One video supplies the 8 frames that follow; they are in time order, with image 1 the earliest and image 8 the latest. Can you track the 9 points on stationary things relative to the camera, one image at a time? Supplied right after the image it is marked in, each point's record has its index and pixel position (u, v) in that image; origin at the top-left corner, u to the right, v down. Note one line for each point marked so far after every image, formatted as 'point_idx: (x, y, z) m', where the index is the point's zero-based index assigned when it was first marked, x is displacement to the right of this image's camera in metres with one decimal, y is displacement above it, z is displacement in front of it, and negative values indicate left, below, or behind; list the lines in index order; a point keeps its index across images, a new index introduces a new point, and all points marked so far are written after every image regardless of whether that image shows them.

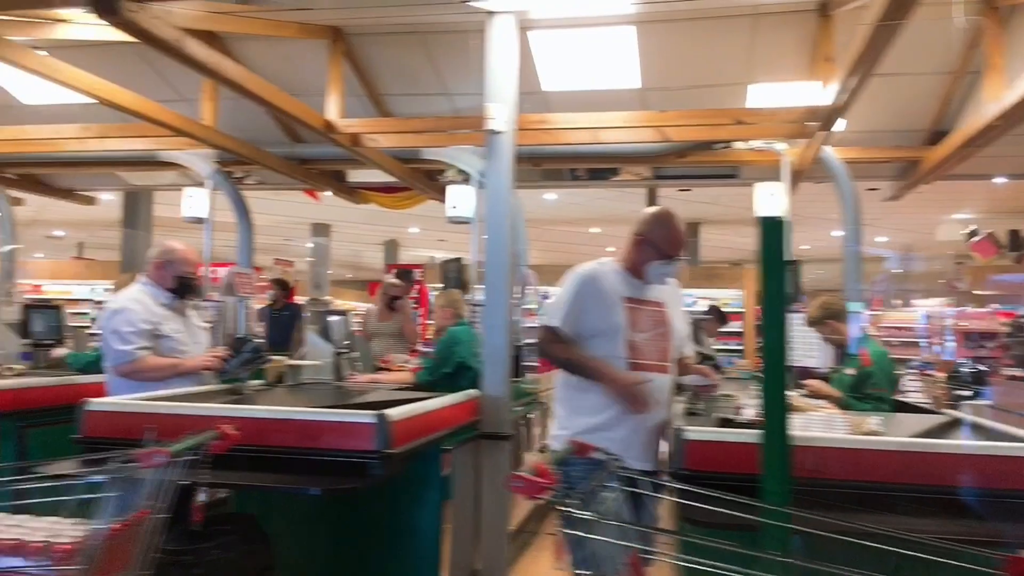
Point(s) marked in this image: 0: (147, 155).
0: (-2.7, +1.0, +6.0) m
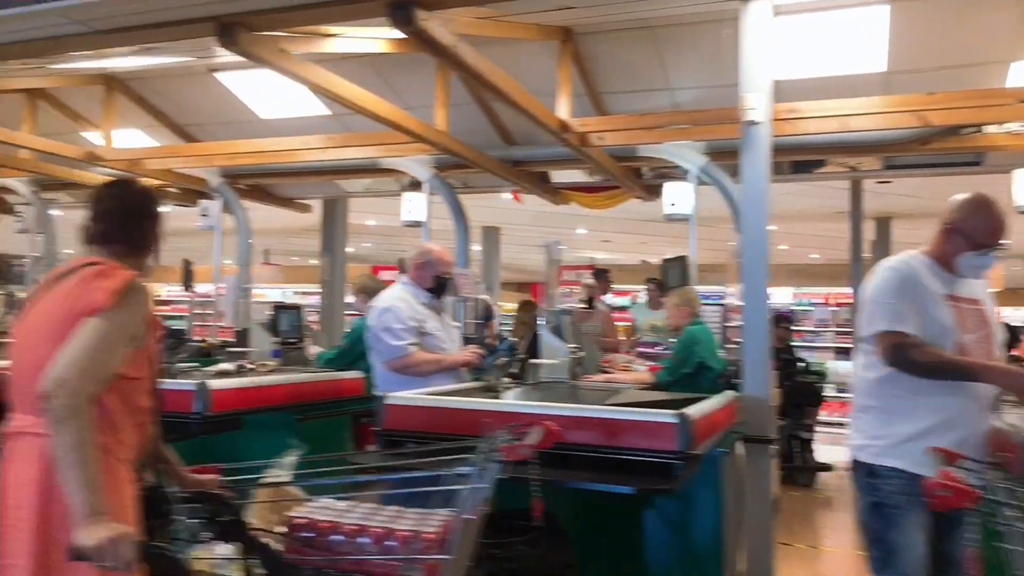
0: (-1.1, +1.0, +6.3) m
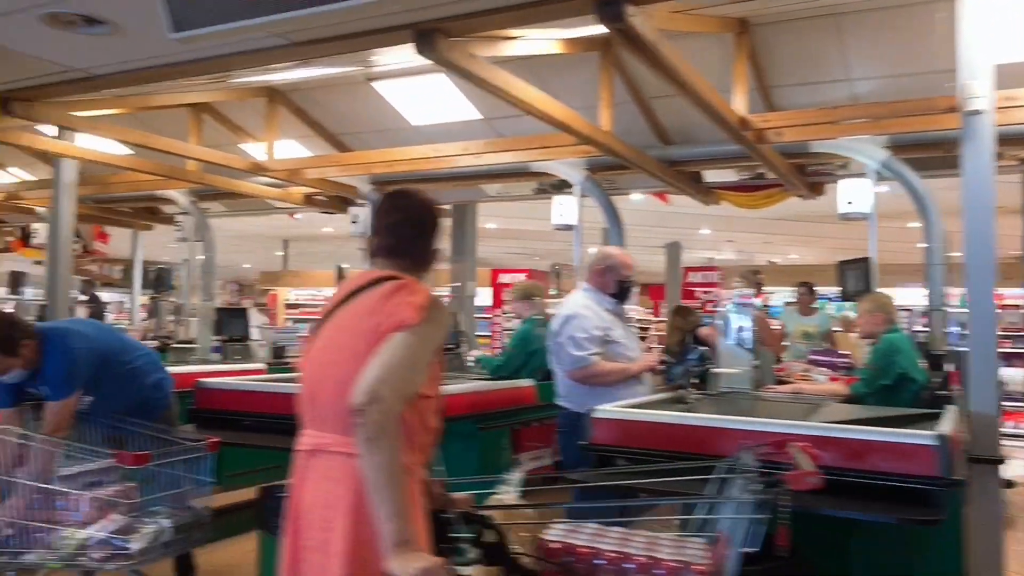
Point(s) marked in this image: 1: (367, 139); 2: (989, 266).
0: (+0.1, +0.9, +6.2) m
1: (-1.2, +1.2, +6.6) m
2: (+2.0, +0.1, +3.3) m
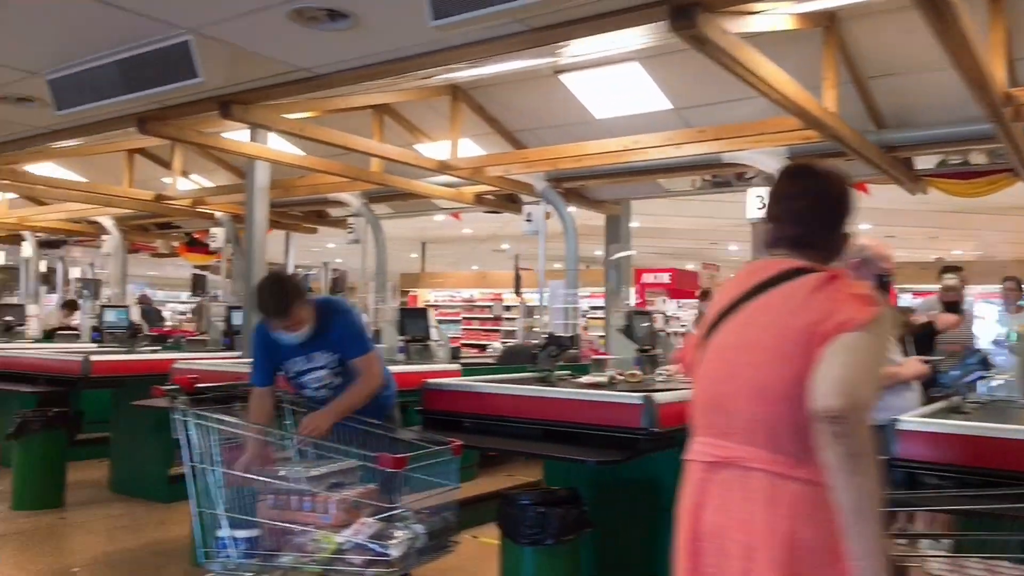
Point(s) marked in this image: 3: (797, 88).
0: (+1.5, +1.0, +5.9) m
1: (+0.3, +1.2, +6.5) m
2: (+2.9, +0.1, +2.8) m
3: (+1.4, +0.9, +3.9) m
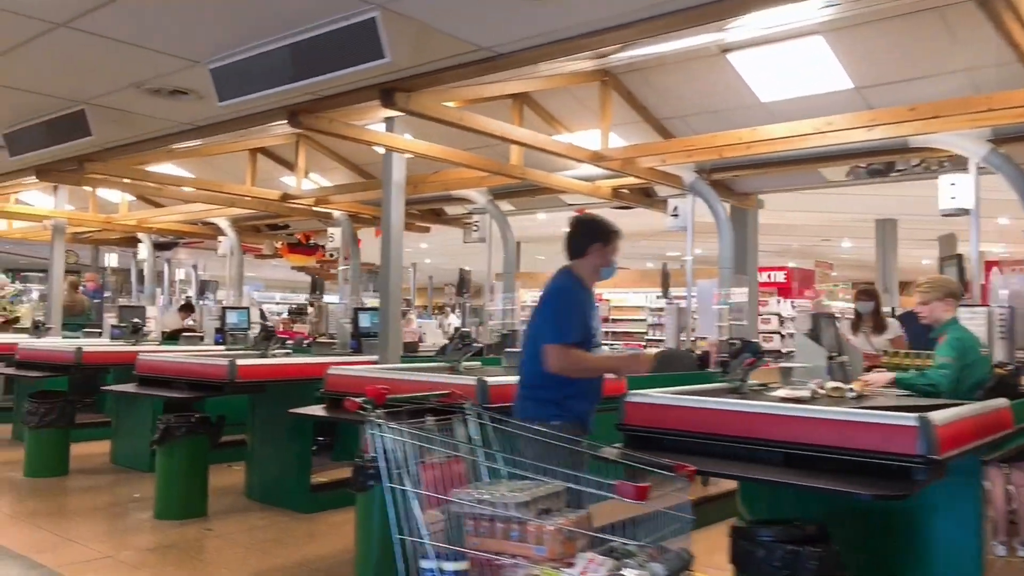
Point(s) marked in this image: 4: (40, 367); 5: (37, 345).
0: (+2.5, +1.0, +5.3) m
1: (+1.4, +1.2, +6.0) m
2: (+3.7, +0.1, +2.0) m
3: (+2.3, +1.0, +3.3) m
4: (-4.1, -0.7, +7.0) m
5: (-4.1, -0.5, +7.0) m
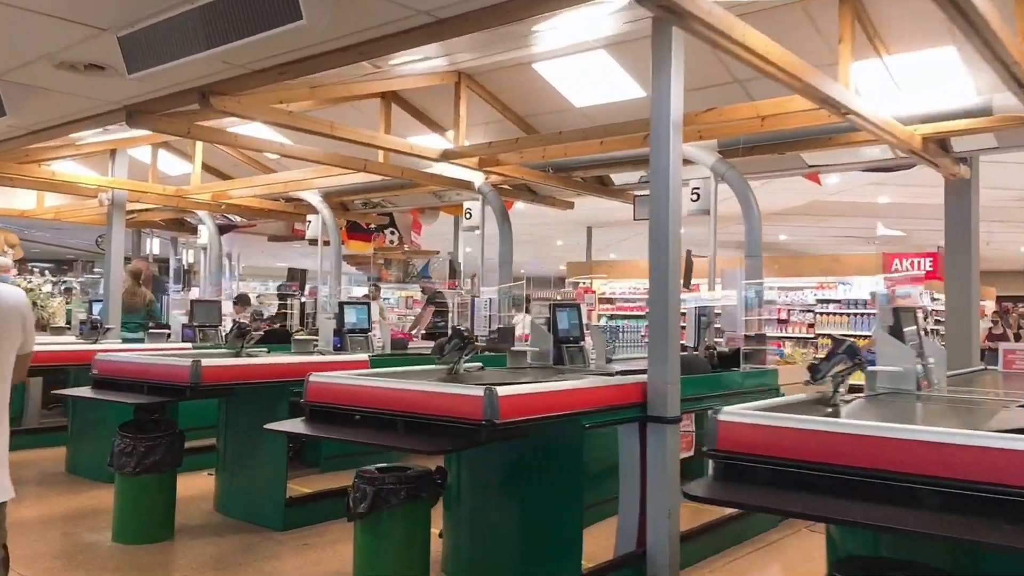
0: (+4.2, +1.0, +3.4) m
1: (+3.1, +1.3, +4.1) m
2: (+5.5, +0.2, +0.2) m
3: (+4.0, +1.0, +1.4) m
4: (-2.4, -0.6, +5.1) m
5: (-2.4, -0.4, +5.1) m
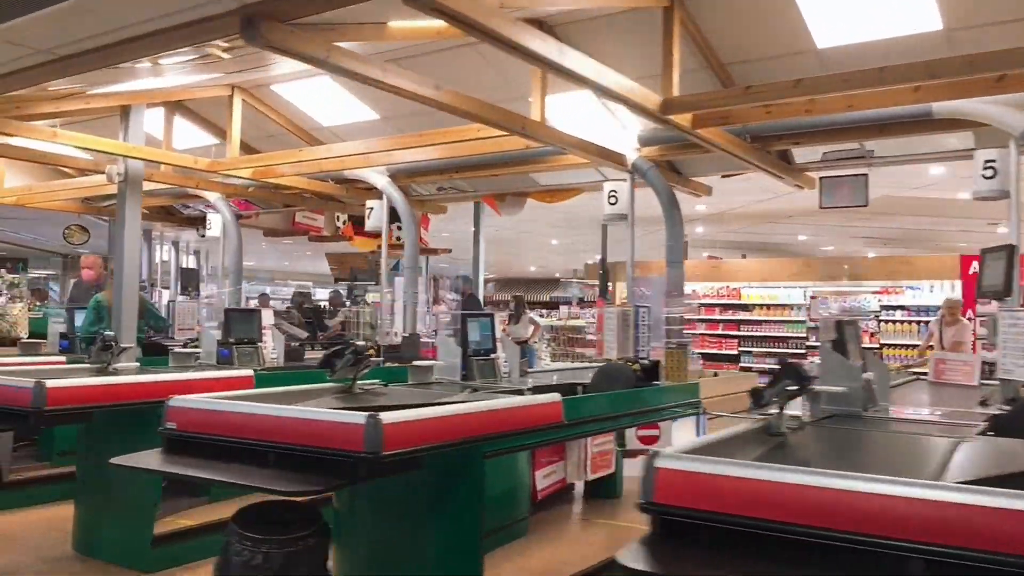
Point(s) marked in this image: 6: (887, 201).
0: (+5.7, +1.0, +2.1) m
1: (+4.5, +1.3, +2.7) m
2: (+7.2, +0.1, -1.0) m
3: (+5.6, +1.0, +0.1) m
4: (-1.1, -0.7, +3.2) m
5: (-1.1, -0.5, +3.2) m
6: (+5.9, +1.3, +12.6) m
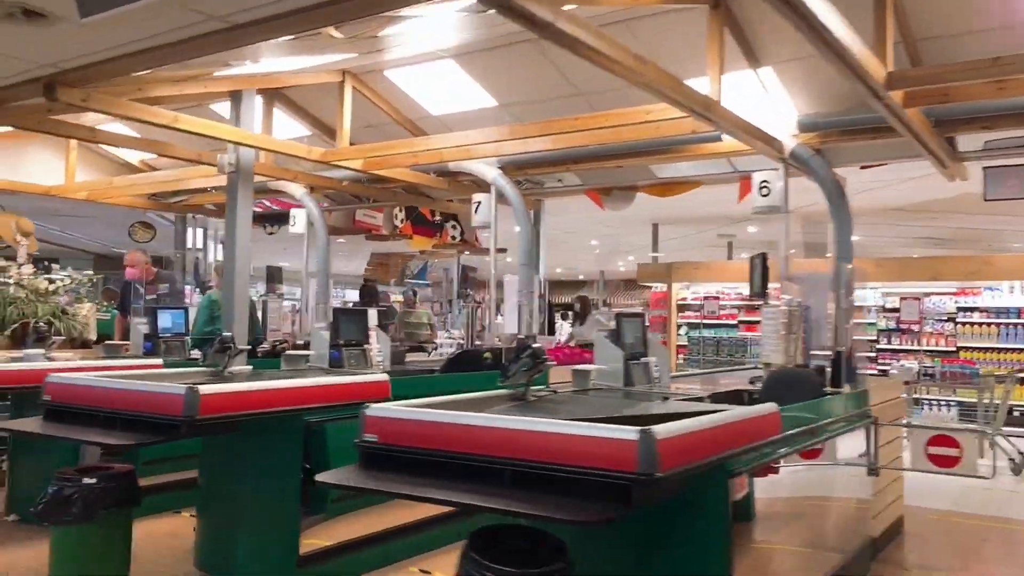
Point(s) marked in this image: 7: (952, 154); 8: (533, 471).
0: (+6.6, +1.0, +1.7) m
1: (+5.4, +1.3, +2.2) m
2: (+8.1, +0.1, -1.5) m
3: (+6.5, +1.0, -0.4) m
4: (-0.1, -0.6, +2.8) m
5: (-0.2, -0.4, +2.8) m
6: (+6.8, +1.3, +12.1) m
7: (+2.9, +0.9, +5.3) m
8: (0.0, -0.6, +2.6) m
